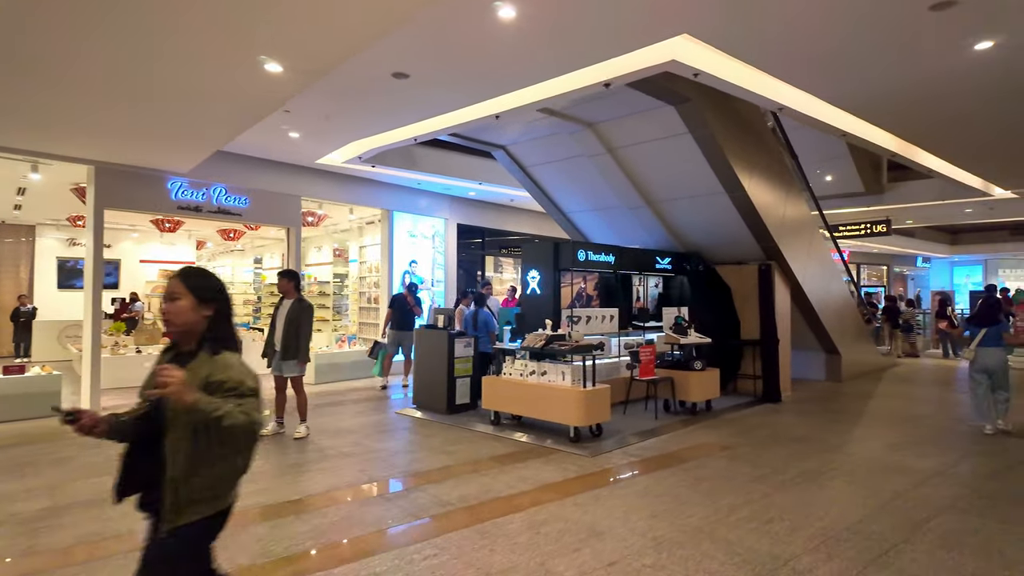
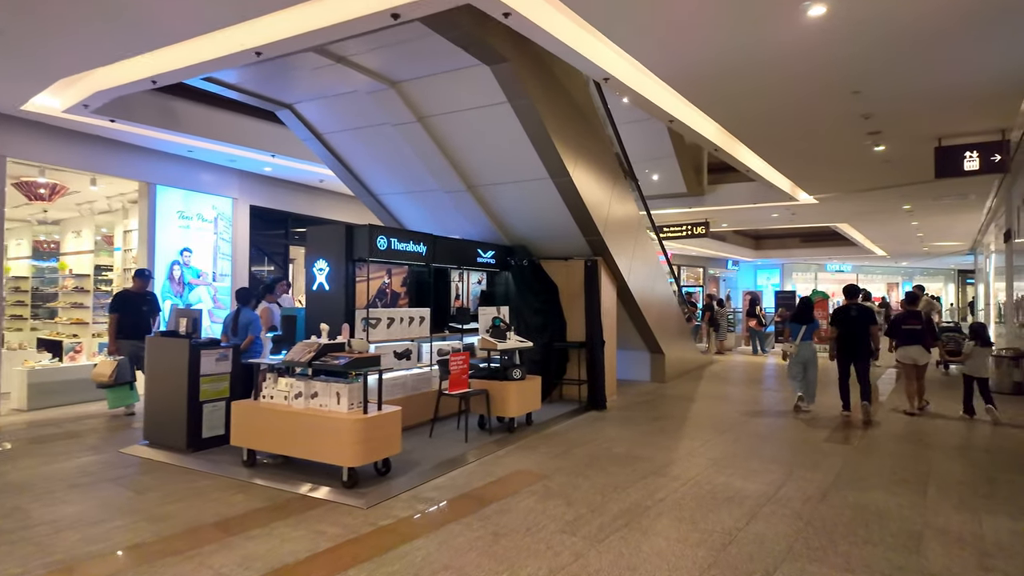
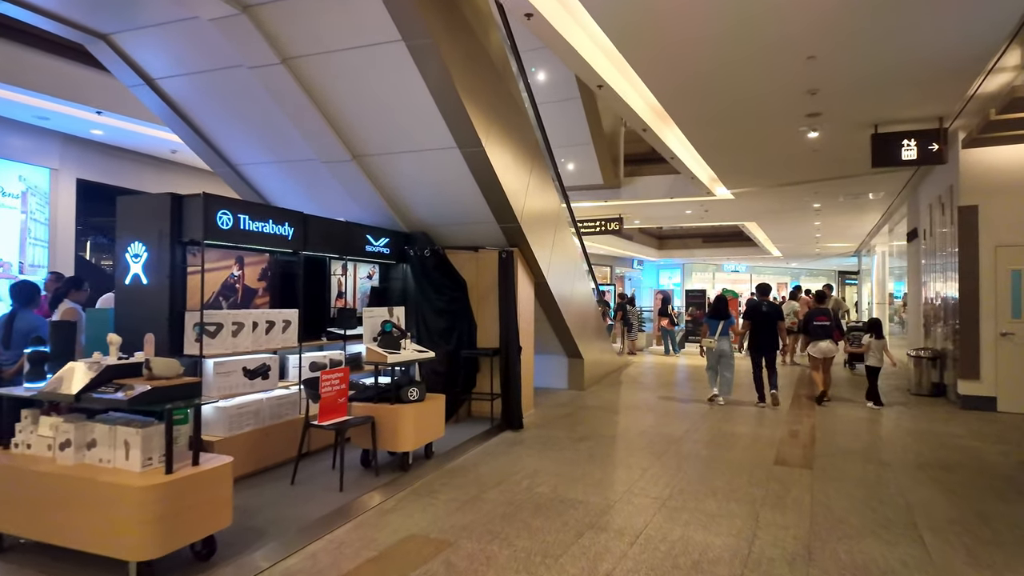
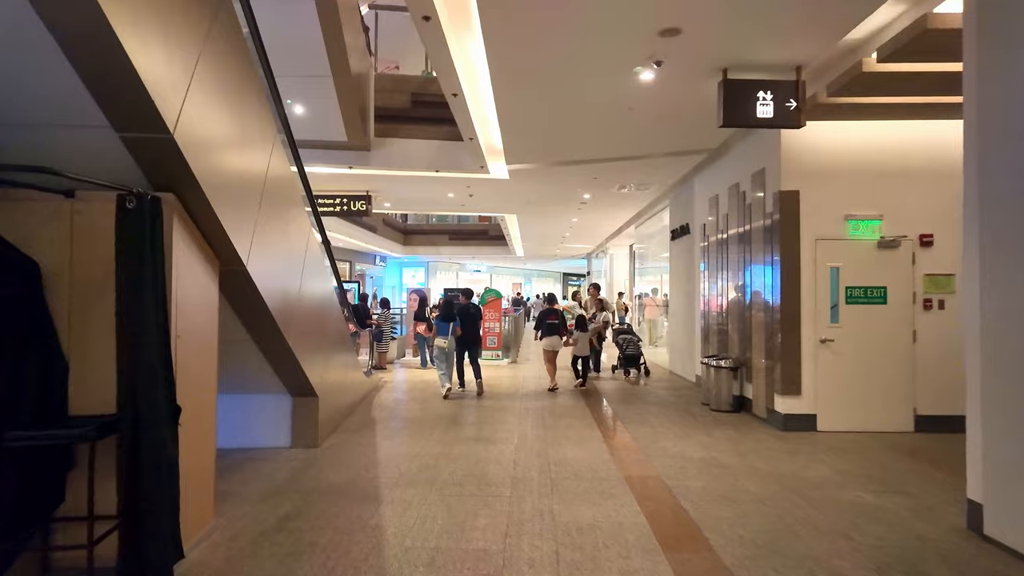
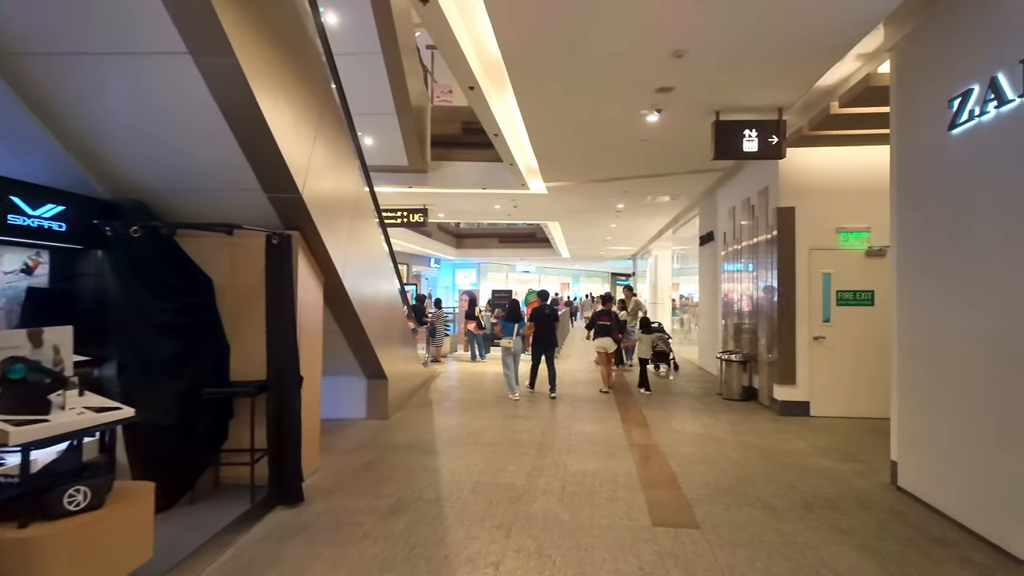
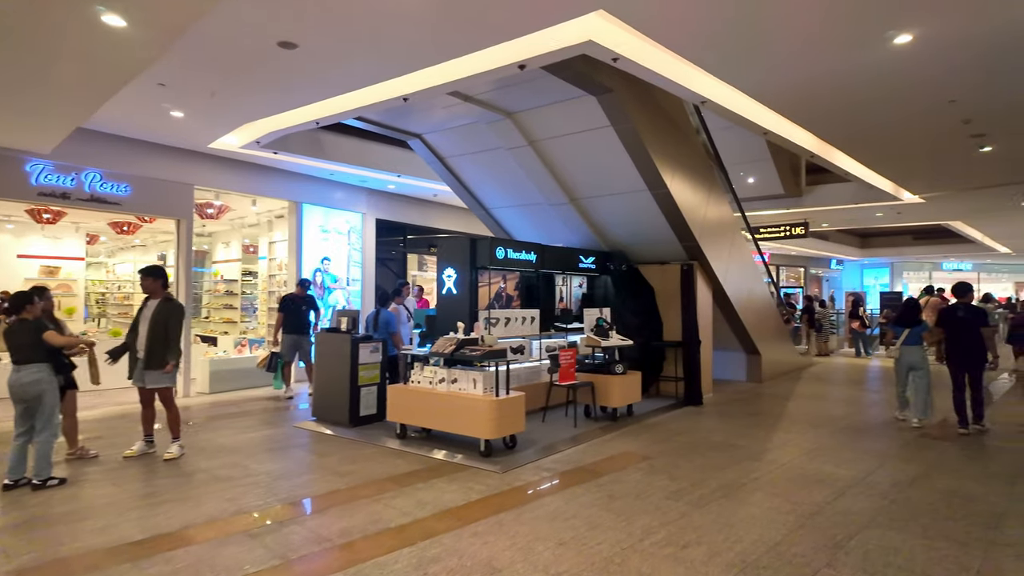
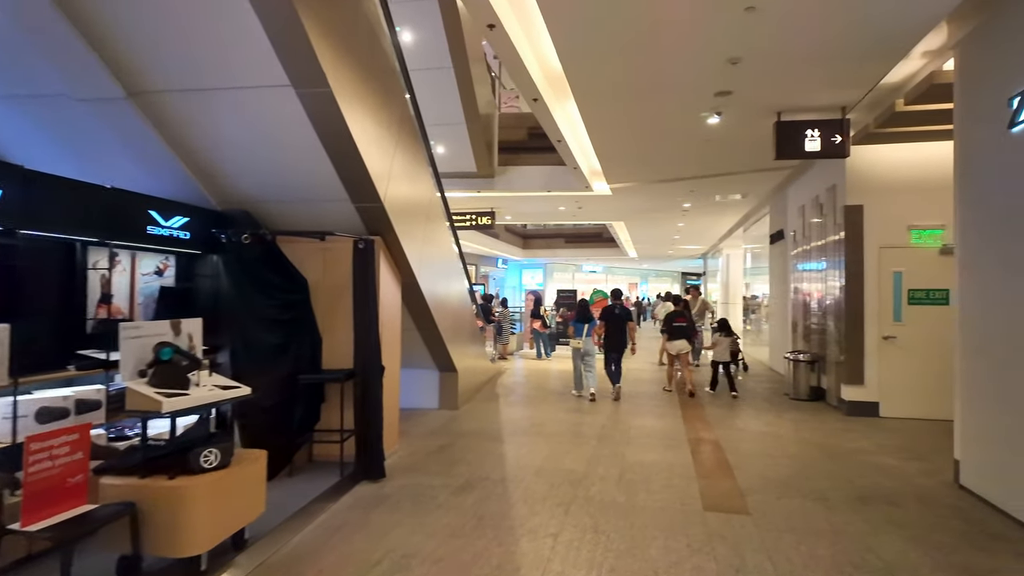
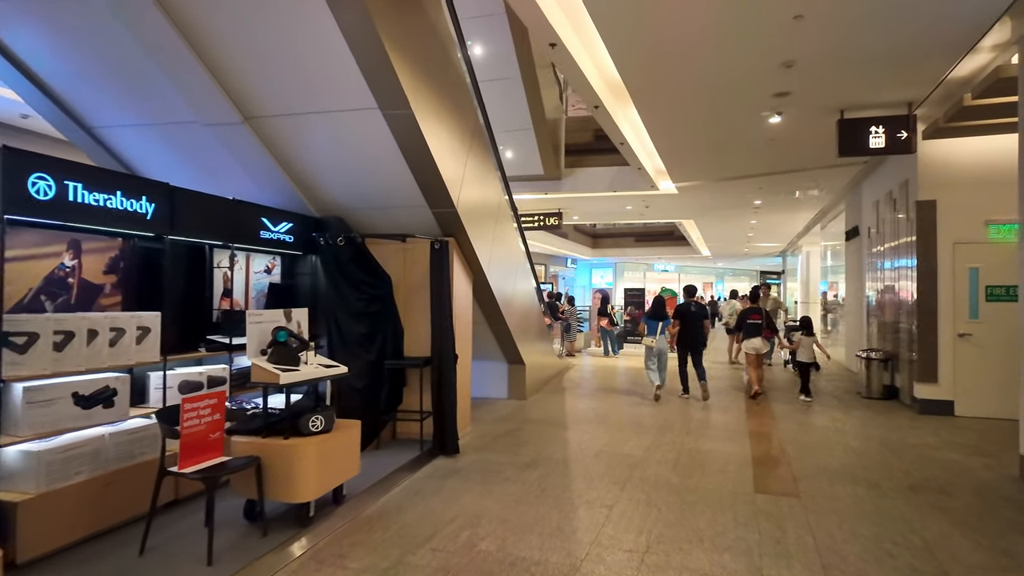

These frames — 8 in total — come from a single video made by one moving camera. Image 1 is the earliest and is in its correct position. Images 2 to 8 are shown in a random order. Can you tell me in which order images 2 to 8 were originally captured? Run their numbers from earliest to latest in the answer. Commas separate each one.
6, 2, 3, 8, 7, 5, 4
